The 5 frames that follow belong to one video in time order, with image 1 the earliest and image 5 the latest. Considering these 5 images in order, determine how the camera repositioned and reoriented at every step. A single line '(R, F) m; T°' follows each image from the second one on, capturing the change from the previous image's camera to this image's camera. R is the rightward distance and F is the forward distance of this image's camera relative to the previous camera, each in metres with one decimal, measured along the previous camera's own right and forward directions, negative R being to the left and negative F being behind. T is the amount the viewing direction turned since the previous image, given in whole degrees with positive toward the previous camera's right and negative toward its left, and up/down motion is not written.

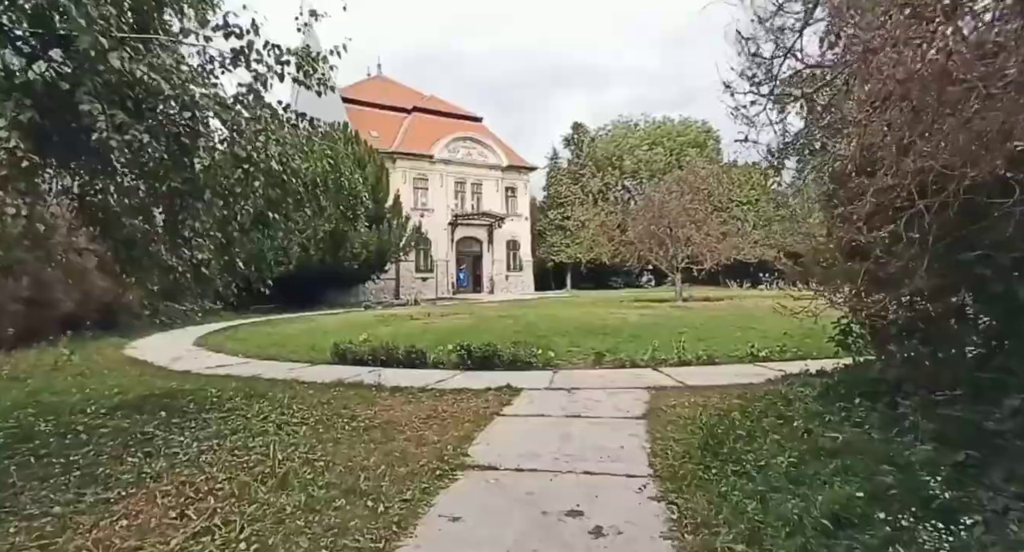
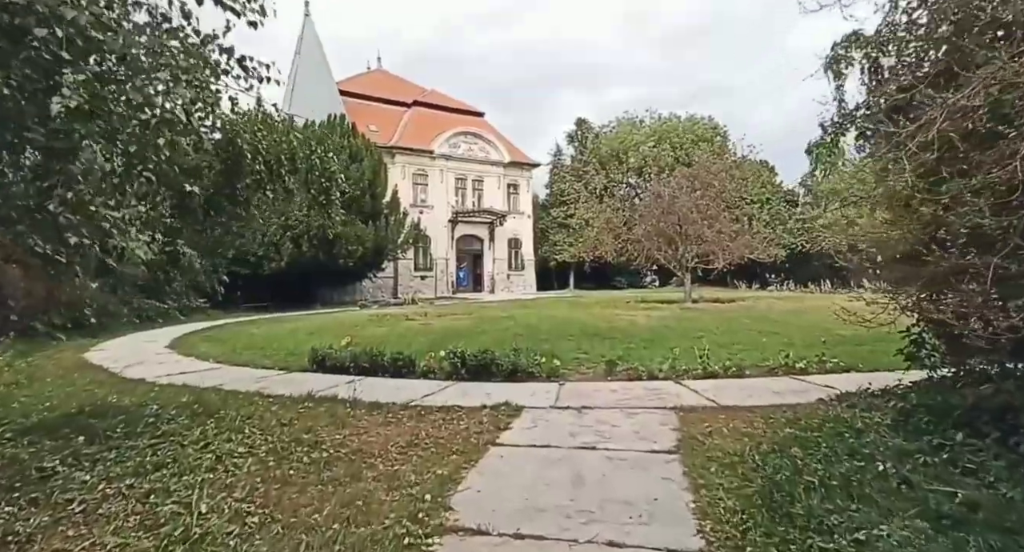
(0.0, +0.9) m; 0°
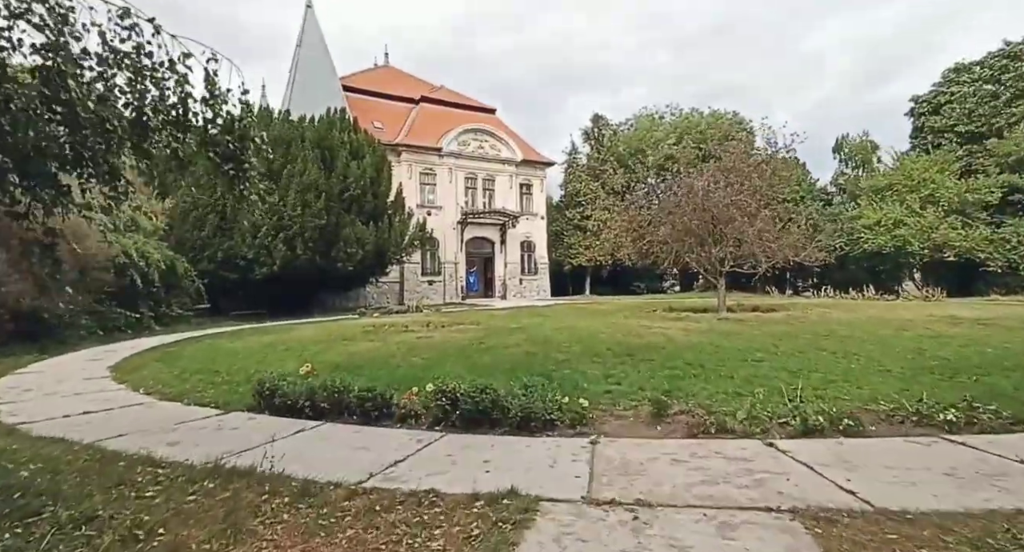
(0.0, +1.8) m; -1°
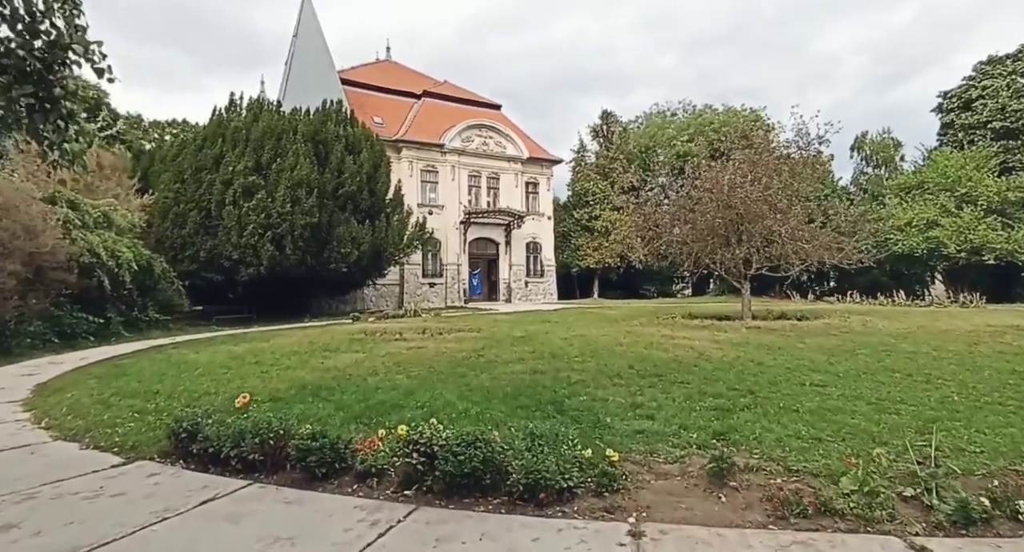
(0.0, +1.4) m; -1°
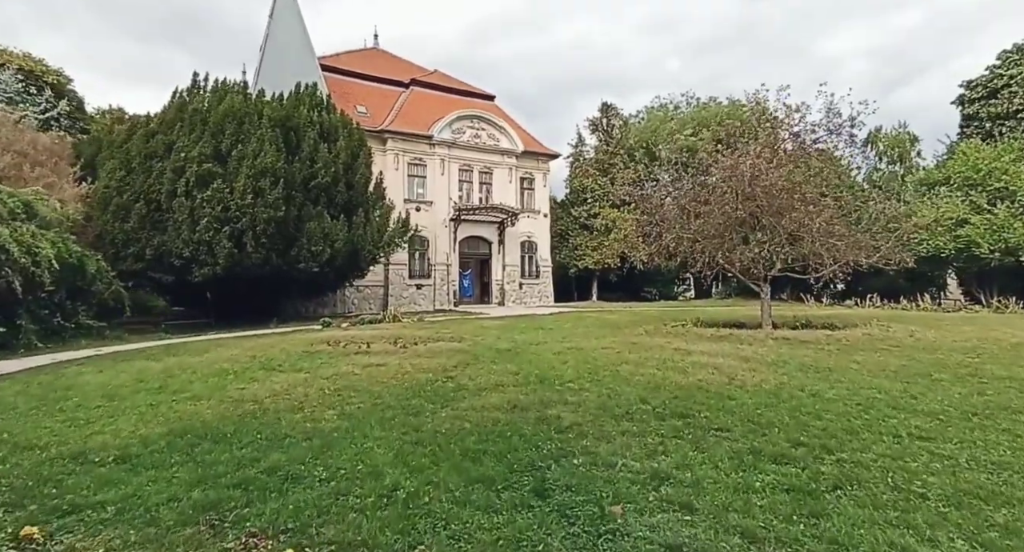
(+0.3, +1.9) m; 0°
